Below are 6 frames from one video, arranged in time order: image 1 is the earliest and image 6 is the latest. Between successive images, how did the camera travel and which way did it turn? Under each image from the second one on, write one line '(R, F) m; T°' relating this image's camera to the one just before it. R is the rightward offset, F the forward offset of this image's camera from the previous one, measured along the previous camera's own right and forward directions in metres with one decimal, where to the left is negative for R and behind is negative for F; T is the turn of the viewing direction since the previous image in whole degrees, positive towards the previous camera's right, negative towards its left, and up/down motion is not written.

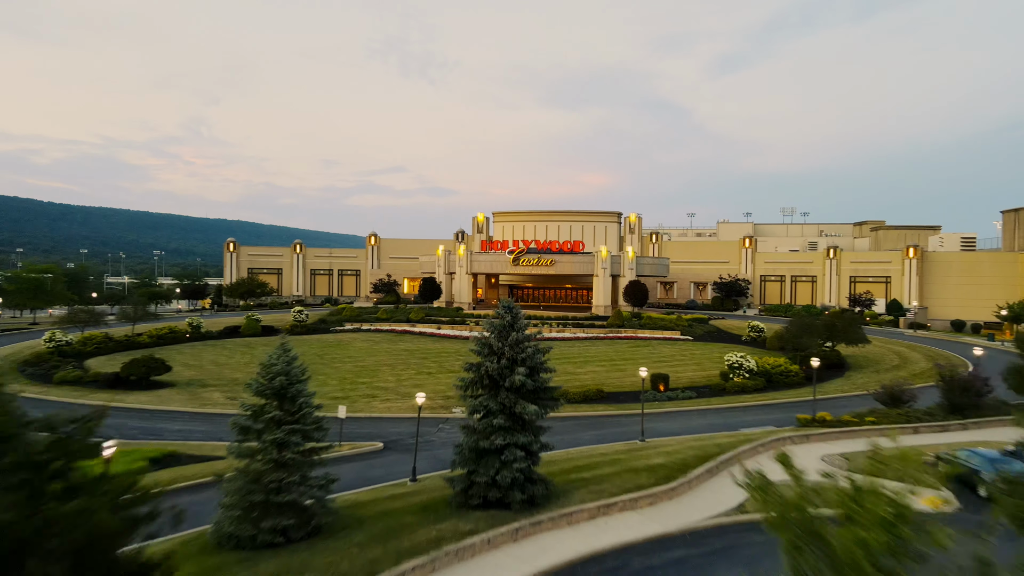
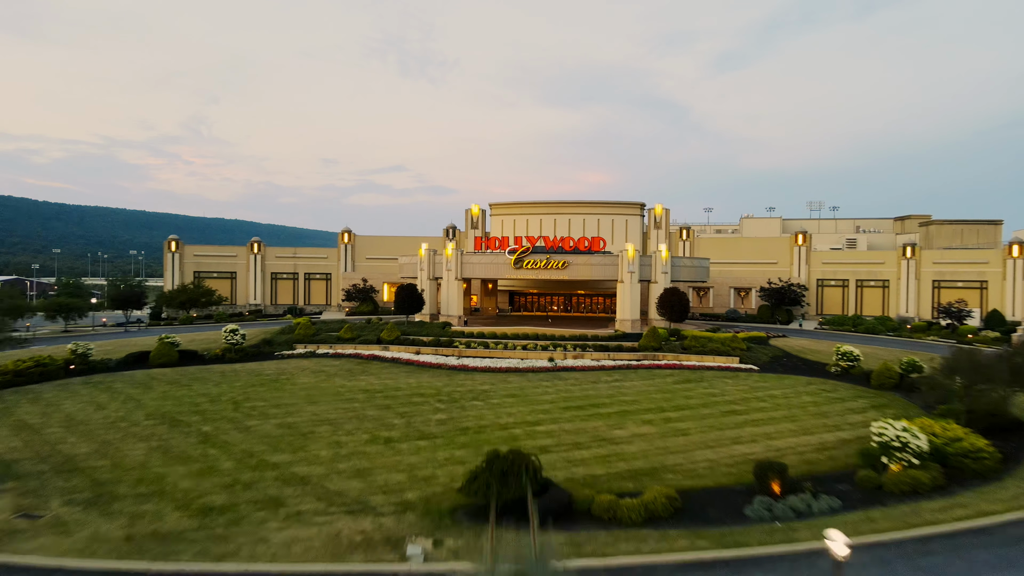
(-0.1, +10.9) m; 0°
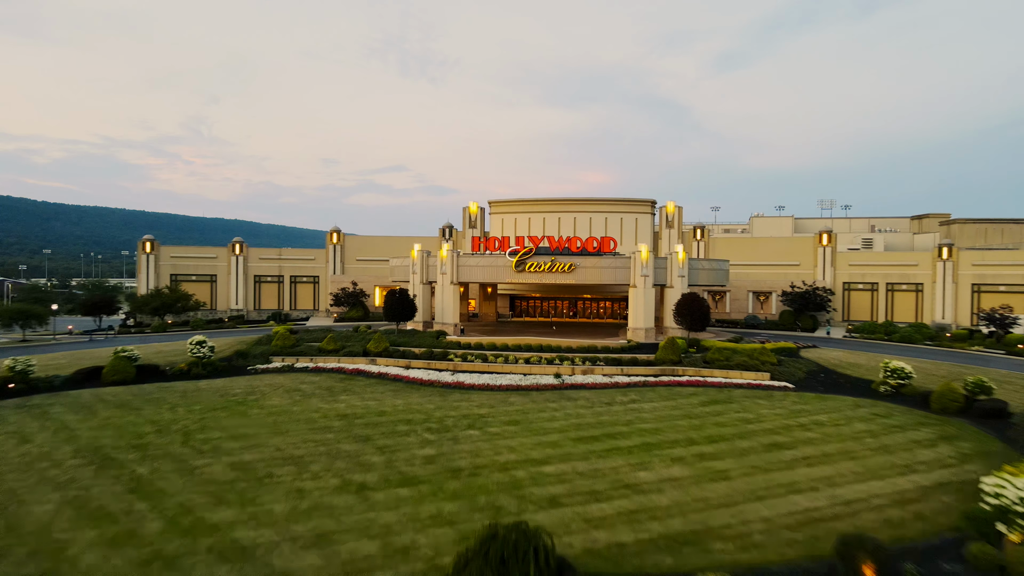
(0.0, +3.7) m; 0°
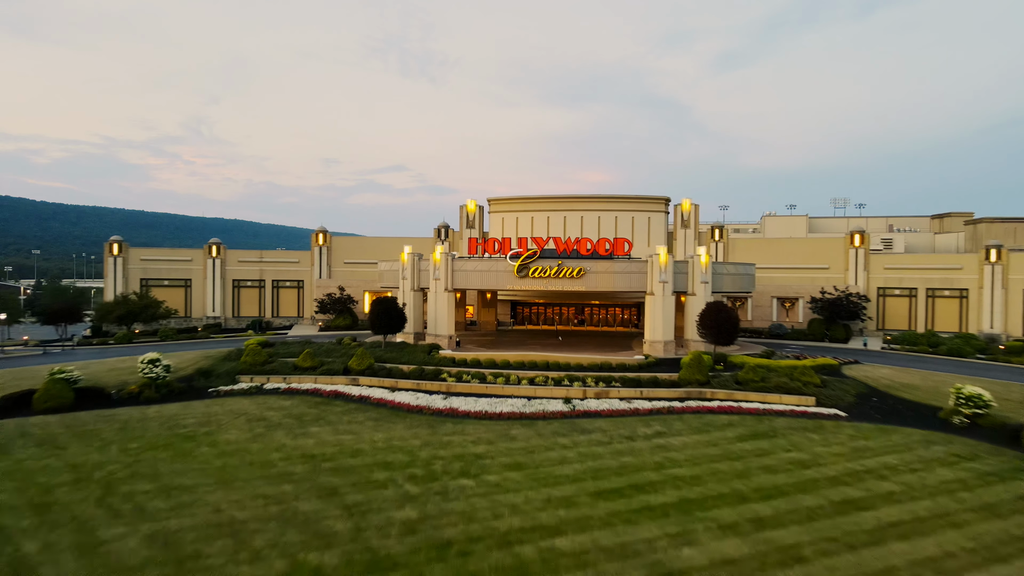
(0.0, +4.1) m; 0°
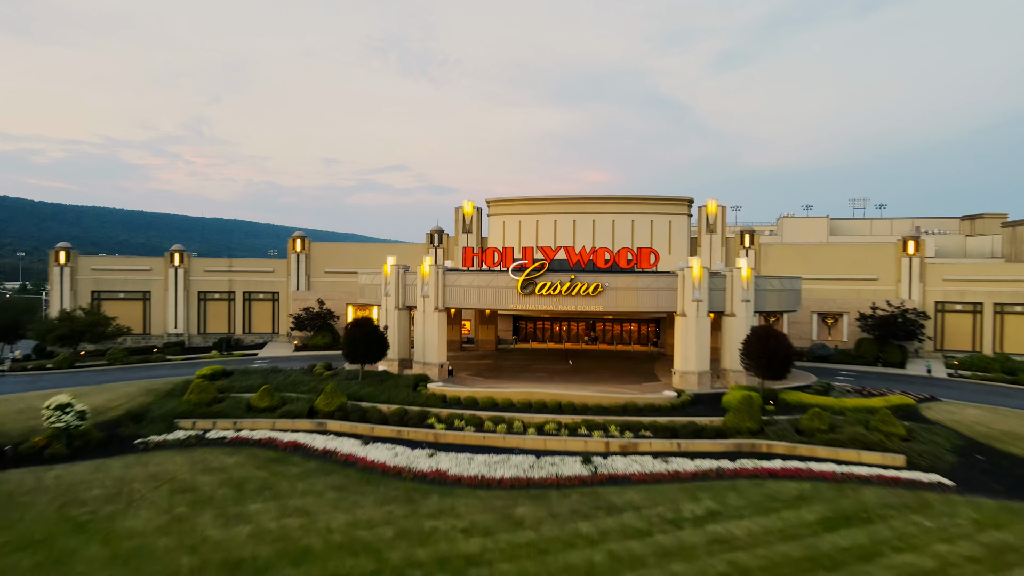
(-0.1, +5.4) m; 0°
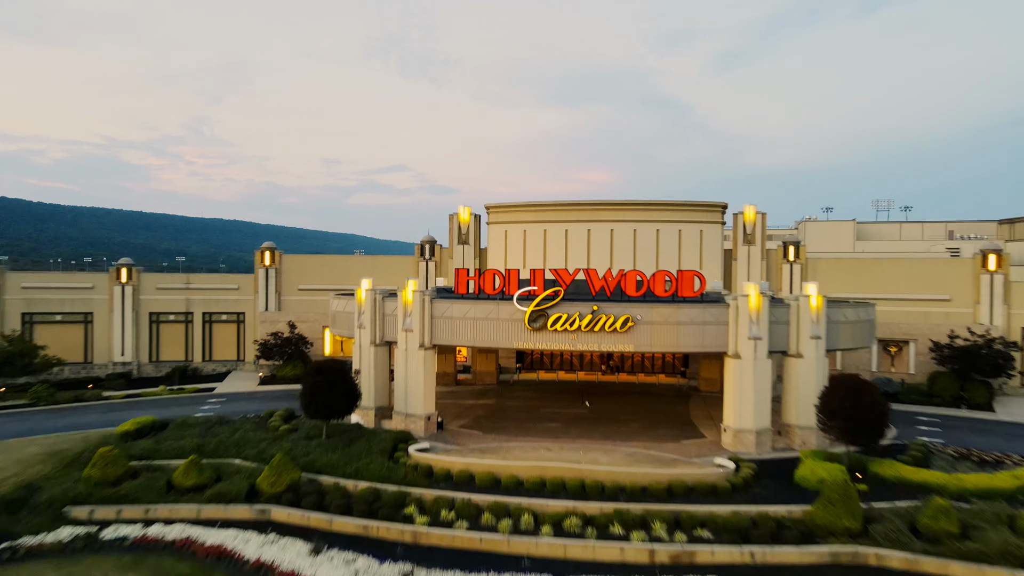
(-0.1, +5.9) m; 0°
